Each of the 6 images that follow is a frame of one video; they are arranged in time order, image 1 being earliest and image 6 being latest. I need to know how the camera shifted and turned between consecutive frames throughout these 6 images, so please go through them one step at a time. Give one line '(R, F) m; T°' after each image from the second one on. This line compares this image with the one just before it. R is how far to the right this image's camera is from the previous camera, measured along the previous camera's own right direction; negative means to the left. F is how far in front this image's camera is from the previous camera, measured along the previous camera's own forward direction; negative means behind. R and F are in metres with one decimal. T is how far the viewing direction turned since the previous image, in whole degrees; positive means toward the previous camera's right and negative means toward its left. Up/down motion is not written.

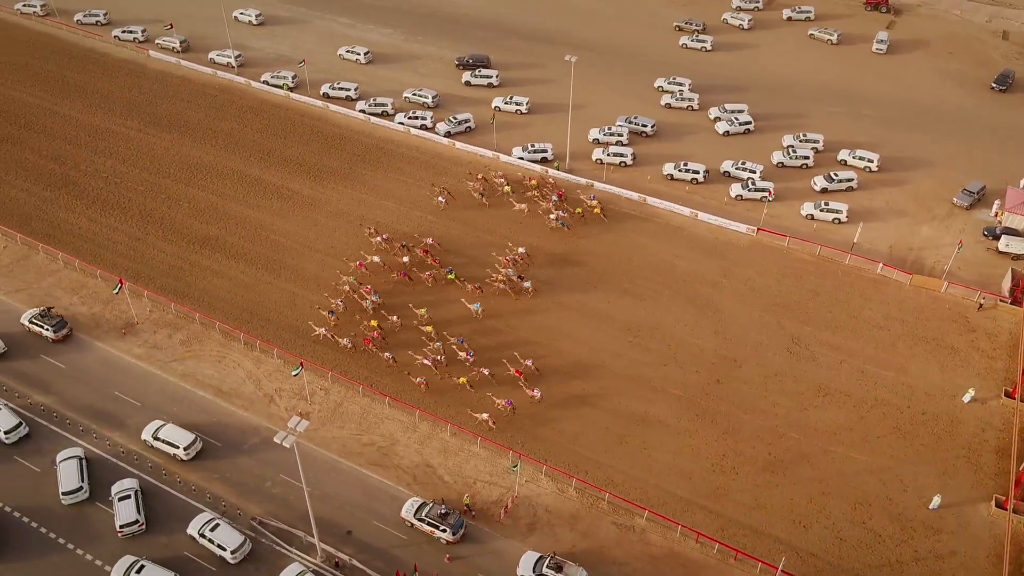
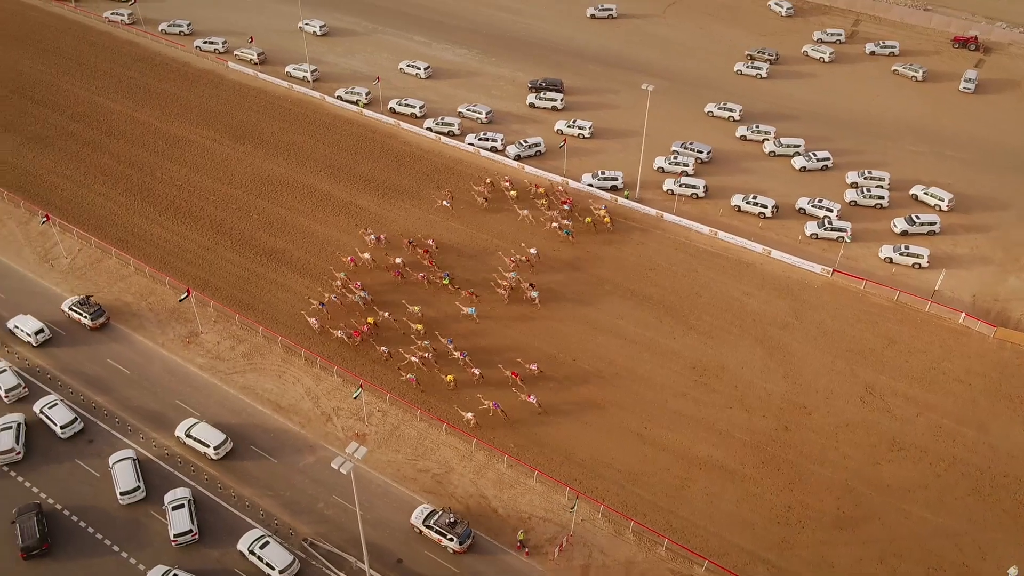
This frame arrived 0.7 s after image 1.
(-0.5, +0.8) m; -4°
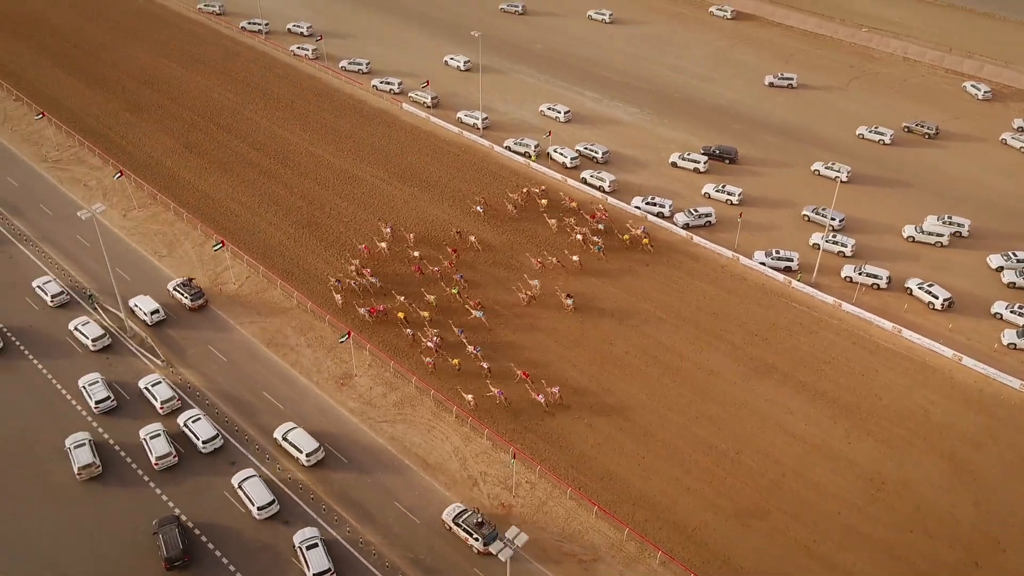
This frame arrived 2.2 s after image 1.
(-2.5, +1.7) m; -8°
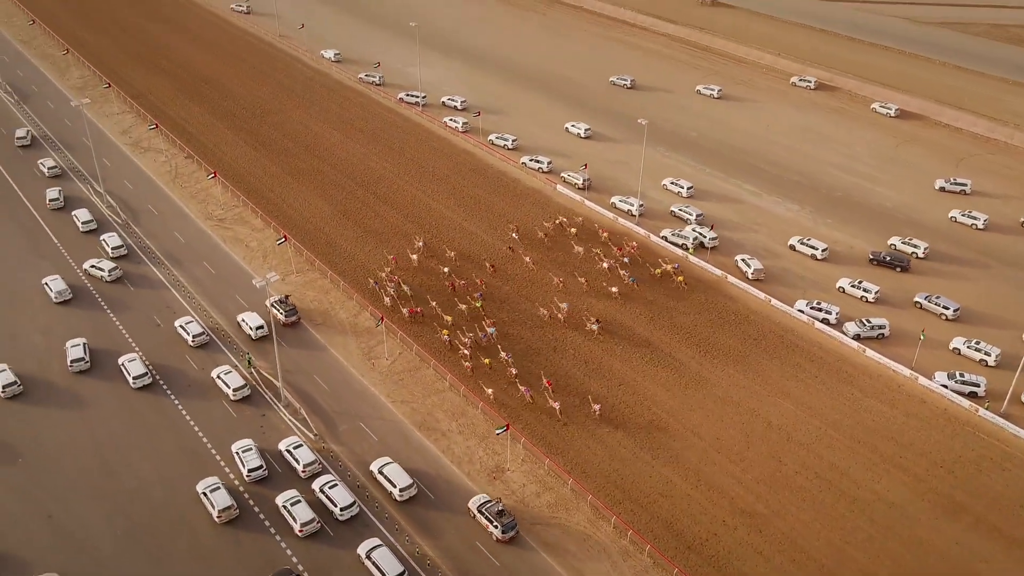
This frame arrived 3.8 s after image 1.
(-3.8, +1.5) m; -6°
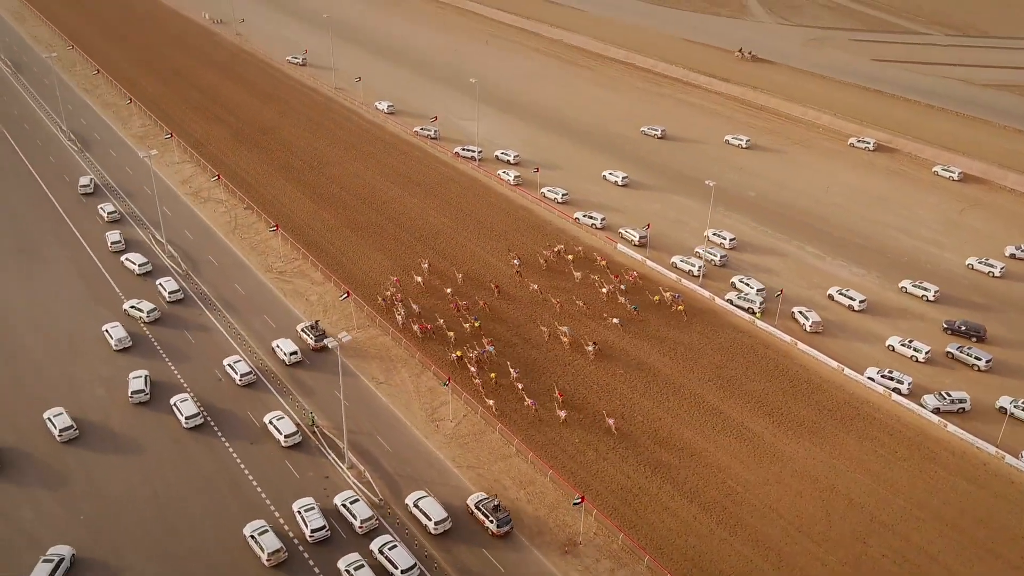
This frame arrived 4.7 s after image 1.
(-2.5, +0.9) m; -2°
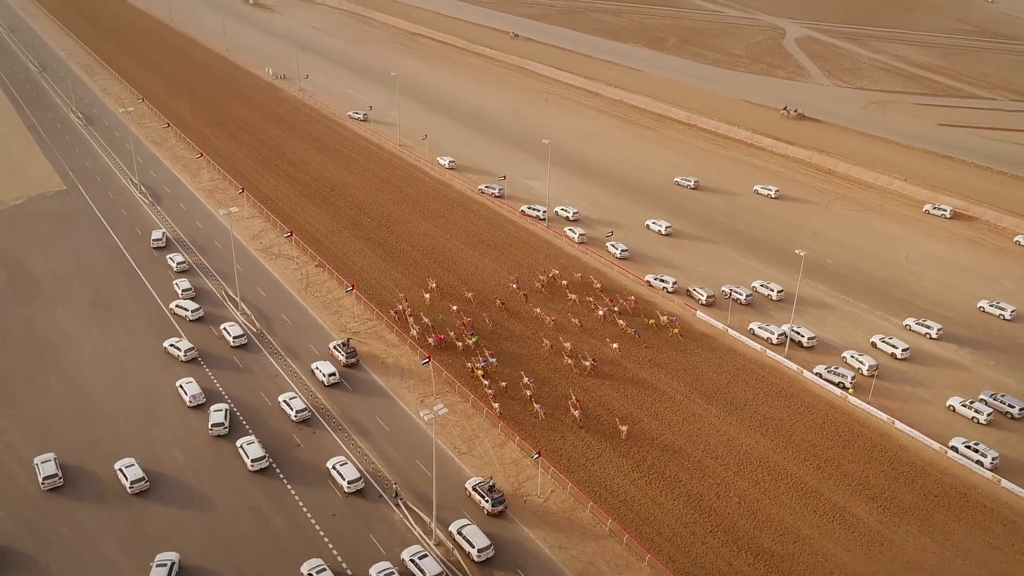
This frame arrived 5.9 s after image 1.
(-3.7, +1.3) m; -2°
